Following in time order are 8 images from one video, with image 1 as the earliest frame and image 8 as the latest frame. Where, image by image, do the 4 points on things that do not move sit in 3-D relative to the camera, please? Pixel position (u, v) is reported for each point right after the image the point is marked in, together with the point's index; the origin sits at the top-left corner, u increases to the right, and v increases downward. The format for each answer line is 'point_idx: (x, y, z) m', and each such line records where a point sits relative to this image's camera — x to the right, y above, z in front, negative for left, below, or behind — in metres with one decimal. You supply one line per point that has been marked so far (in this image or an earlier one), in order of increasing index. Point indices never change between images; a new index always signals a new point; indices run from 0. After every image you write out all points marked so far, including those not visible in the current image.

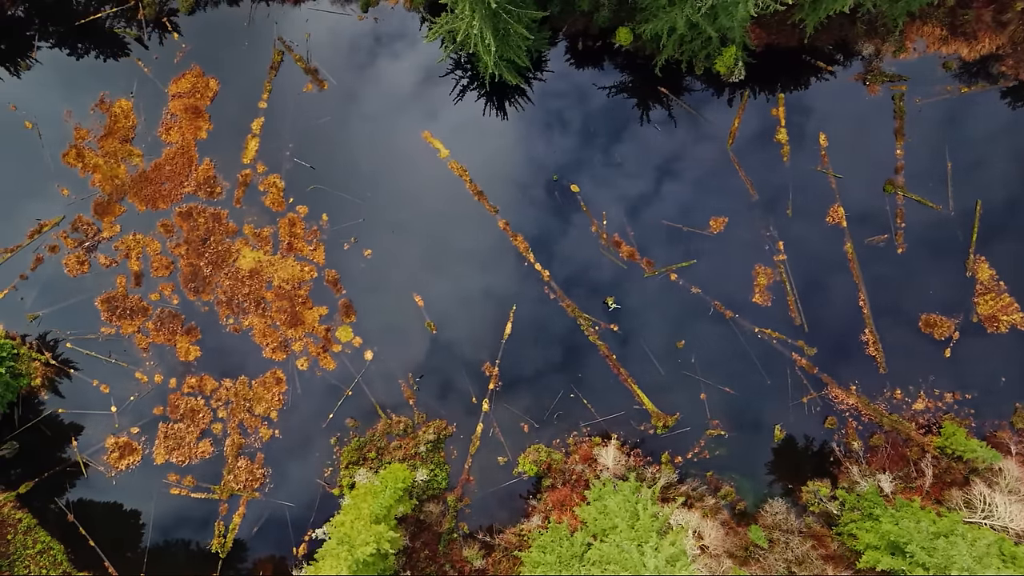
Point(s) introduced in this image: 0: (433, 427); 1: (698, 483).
0: (-2.2, -3.9, +15.5) m
1: (+5.2, -5.4, +15.3) m
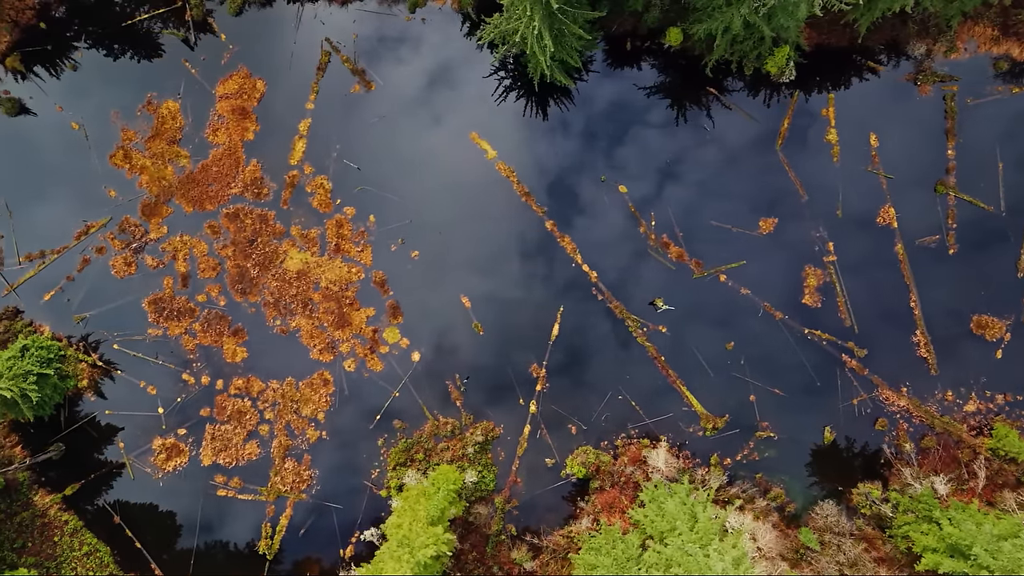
0: (-0.9, -3.9, +15.5) m
1: (+6.5, -5.4, +15.3) m
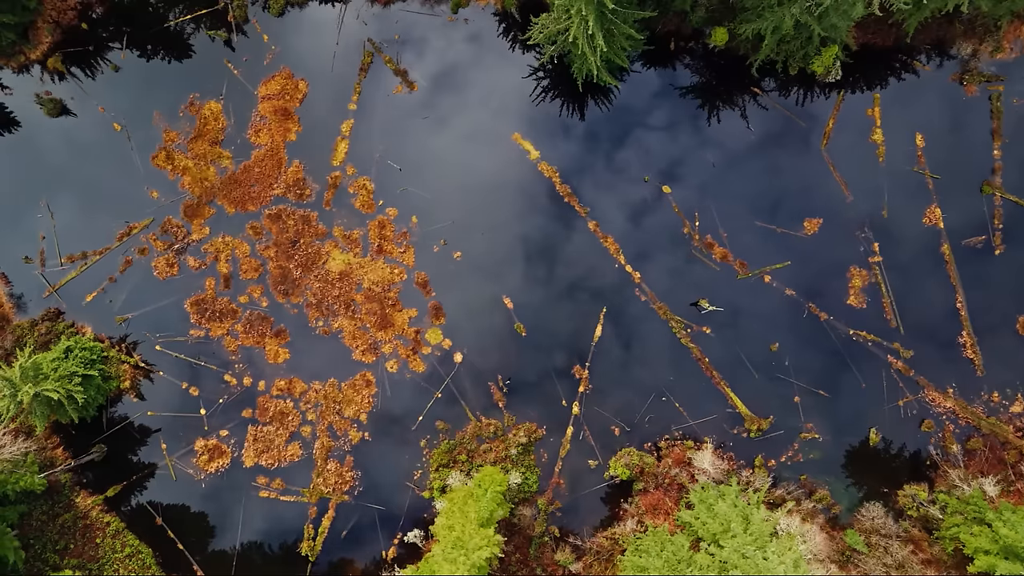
0: (+0.3, -3.9, +15.4) m
1: (+7.7, -5.4, +15.2) m
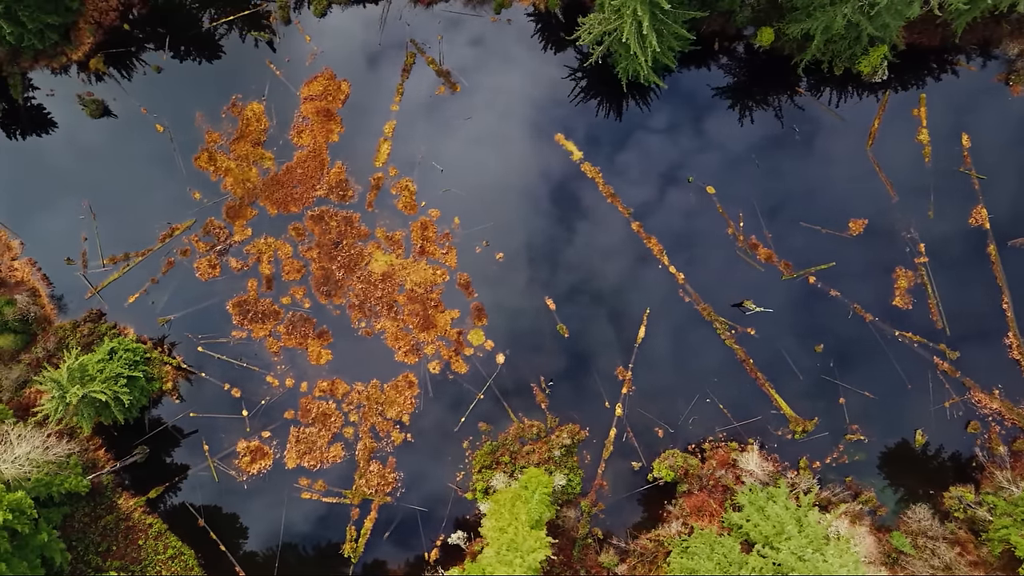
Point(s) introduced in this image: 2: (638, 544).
0: (+1.5, -4.0, +15.4) m
1: (+8.9, -5.5, +15.1) m
2: (+3.4, -7.0, +15.1) m
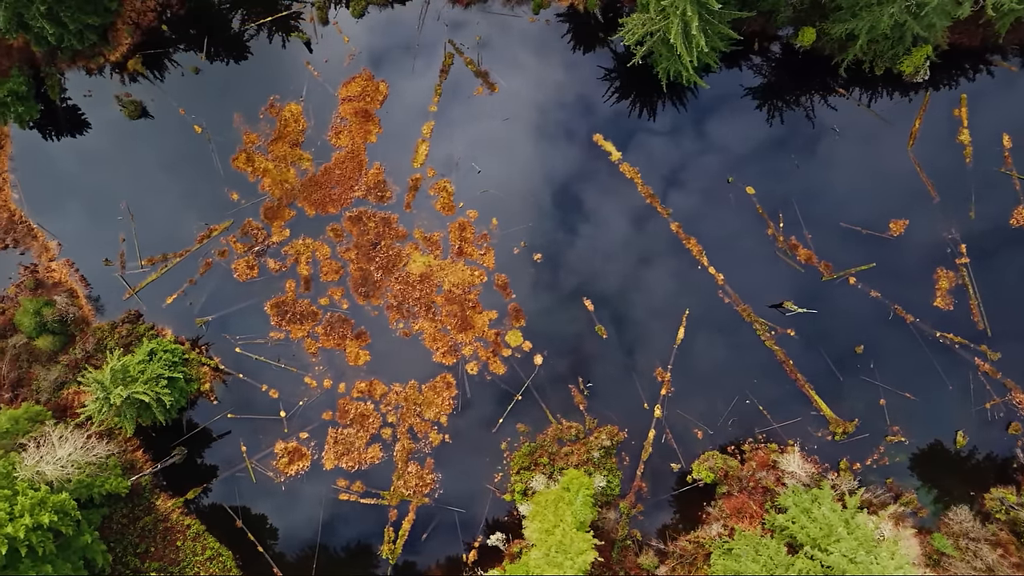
0: (+2.6, -4.0, +15.4) m
1: (+10.0, -5.5, +15.1) m
2: (+4.5, -7.0, +15.1) m
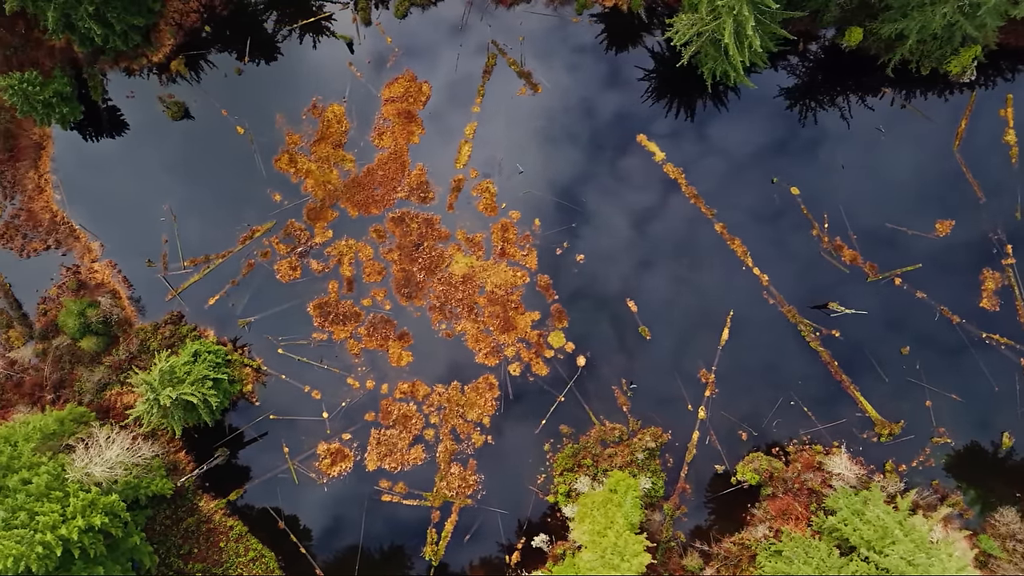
0: (+3.8, -4.0, +15.3) m
1: (+11.2, -5.5, +15.0) m
2: (+5.7, -7.0, +15.1) m
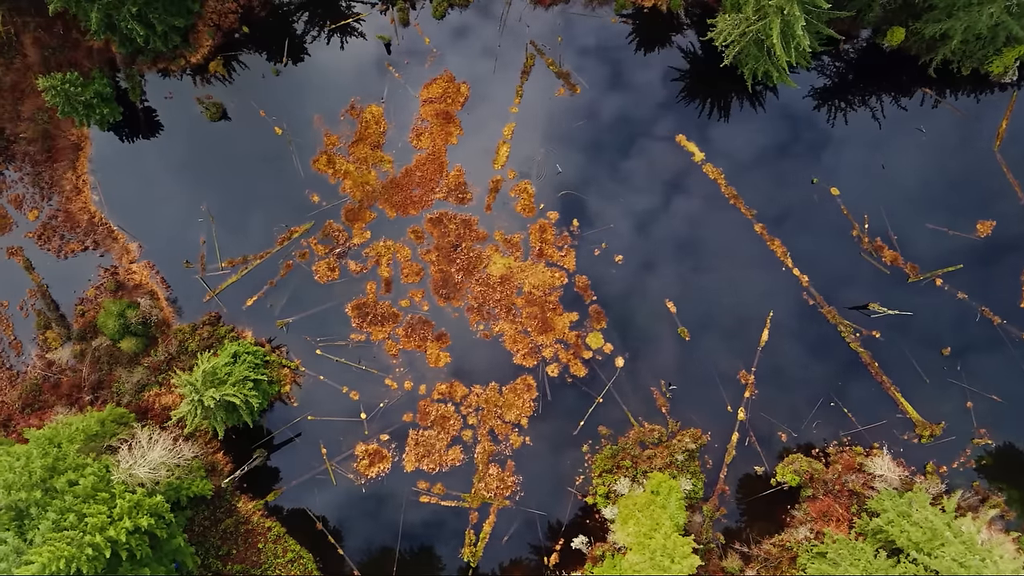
0: (+4.9, -4.0, +15.3) m
1: (+12.3, -5.5, +15.0) m
2: (+6.8, -7.1, +15.0) m
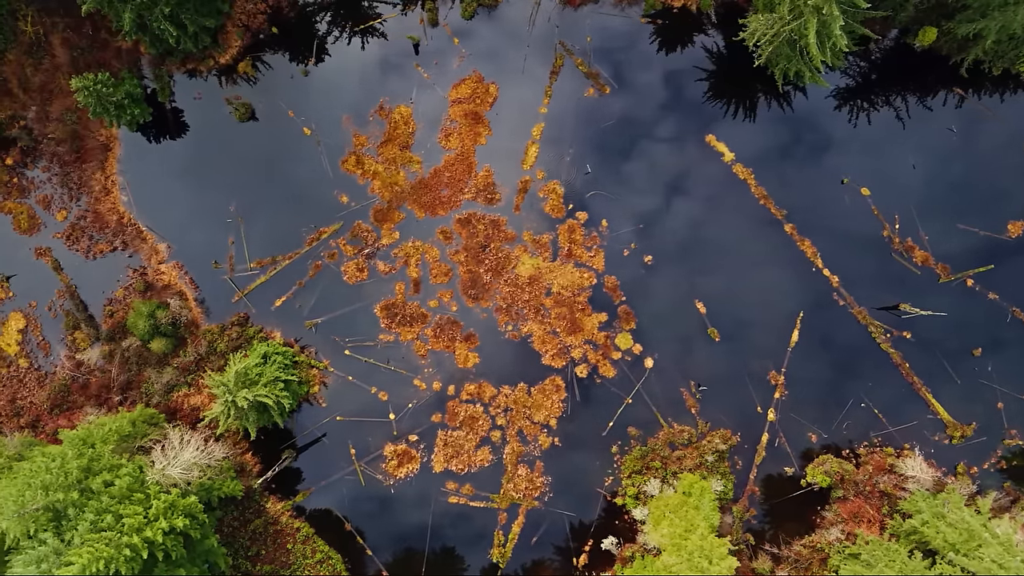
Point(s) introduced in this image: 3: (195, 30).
0: (+5.7, -4.1, +15.3) m
1: (+13.1, -5.6, +14.9) m
2: (+7.6, -7.1, +15.0) m
3: (-8.7, +7.0, +15.2) m
